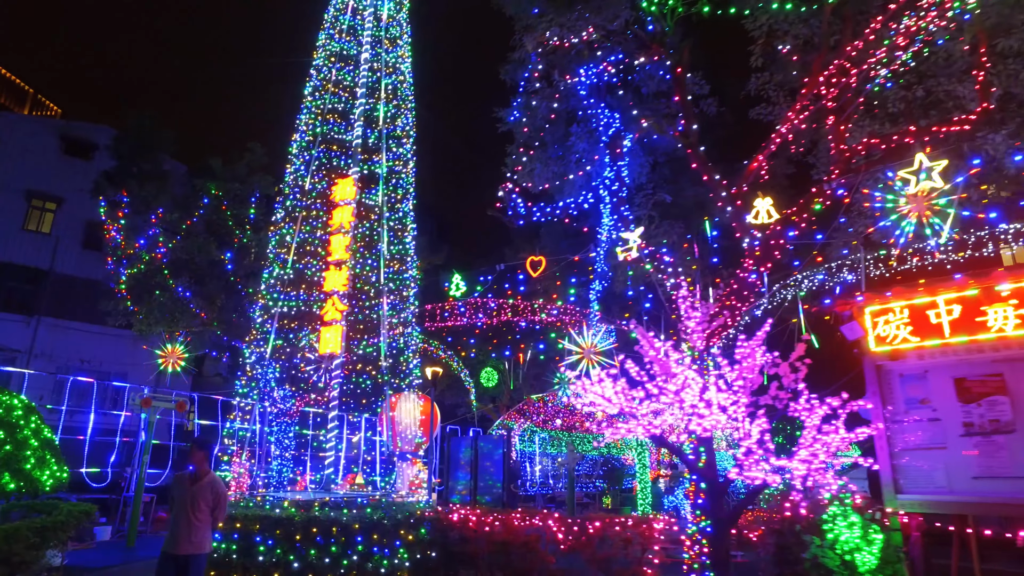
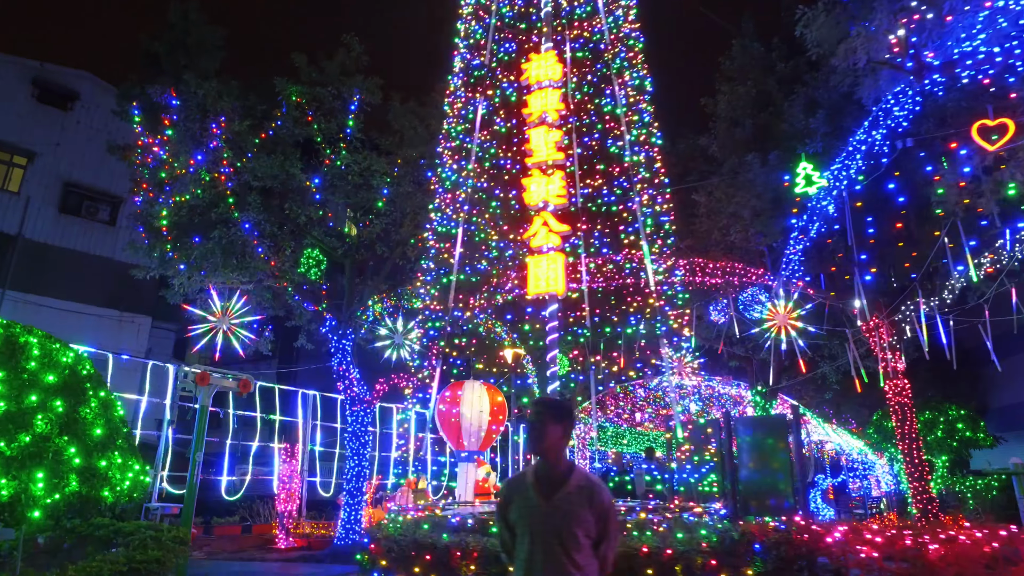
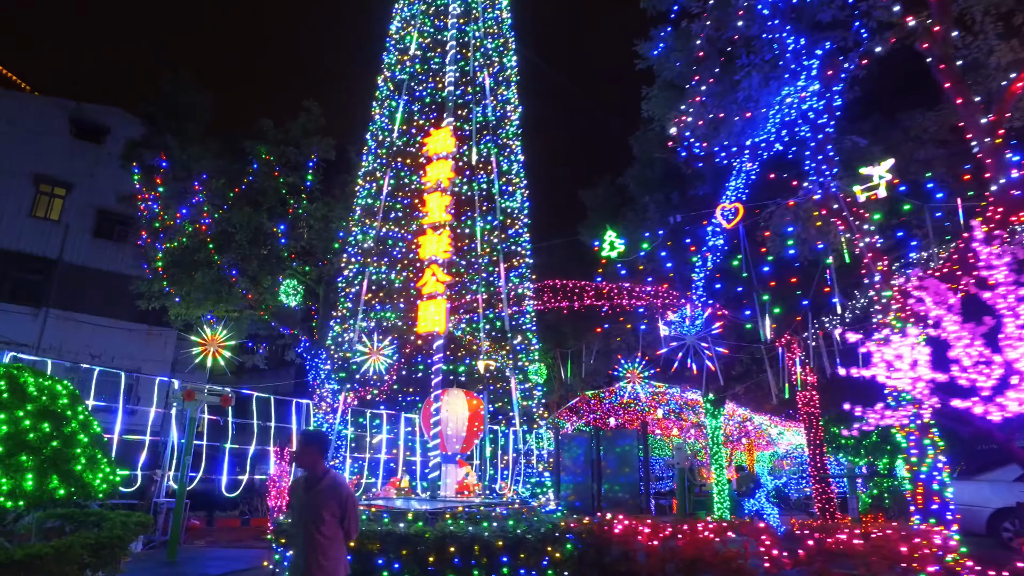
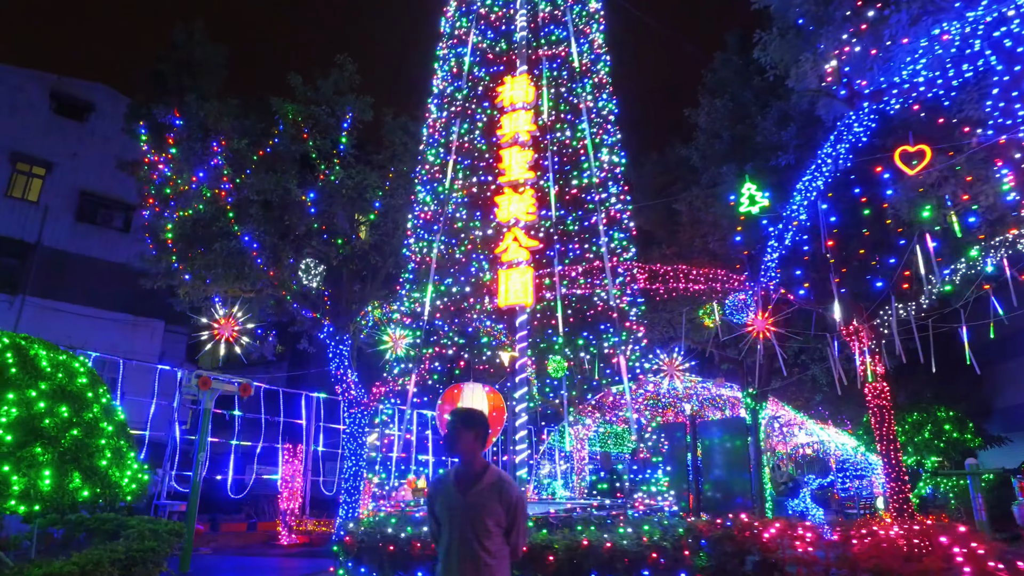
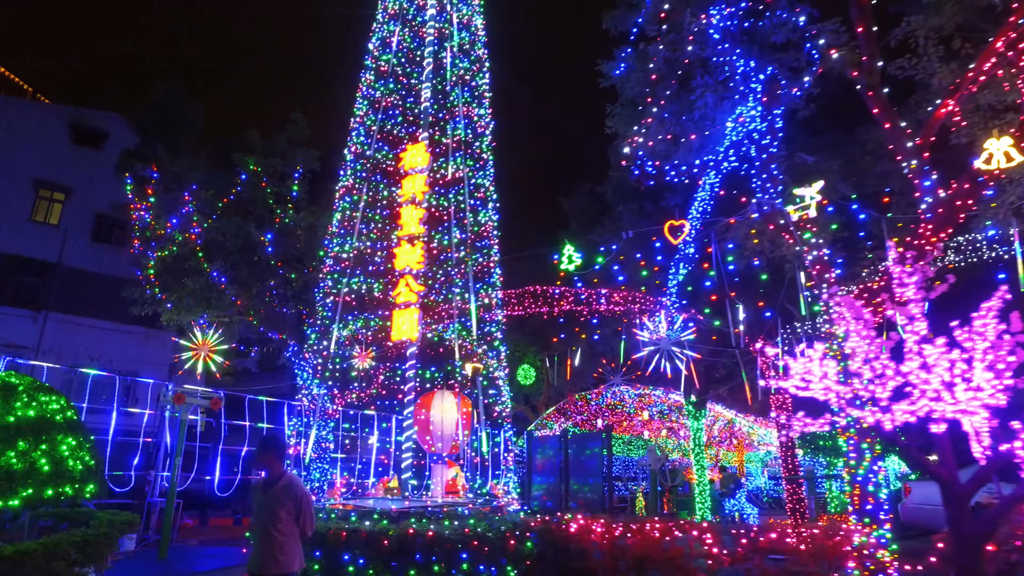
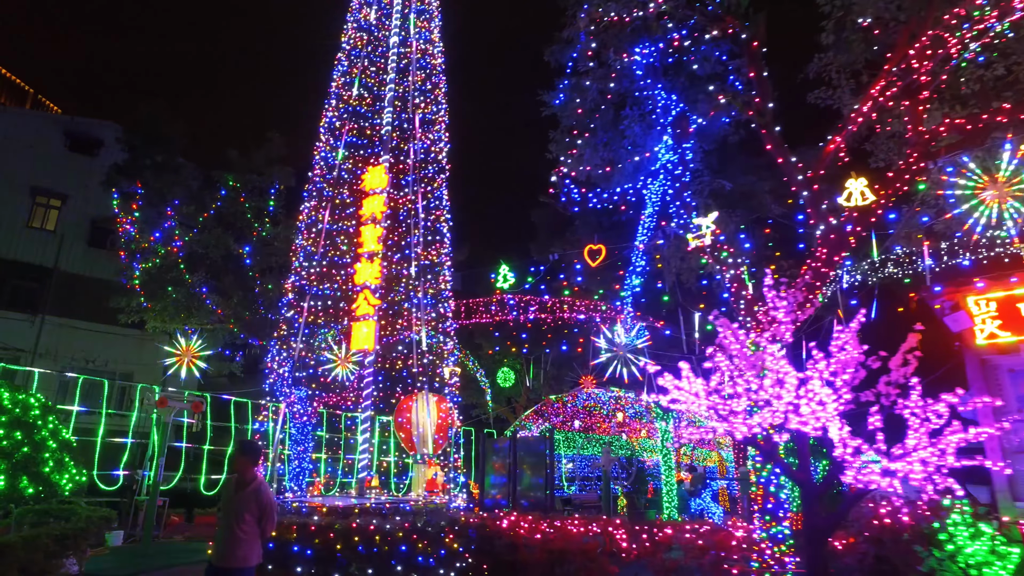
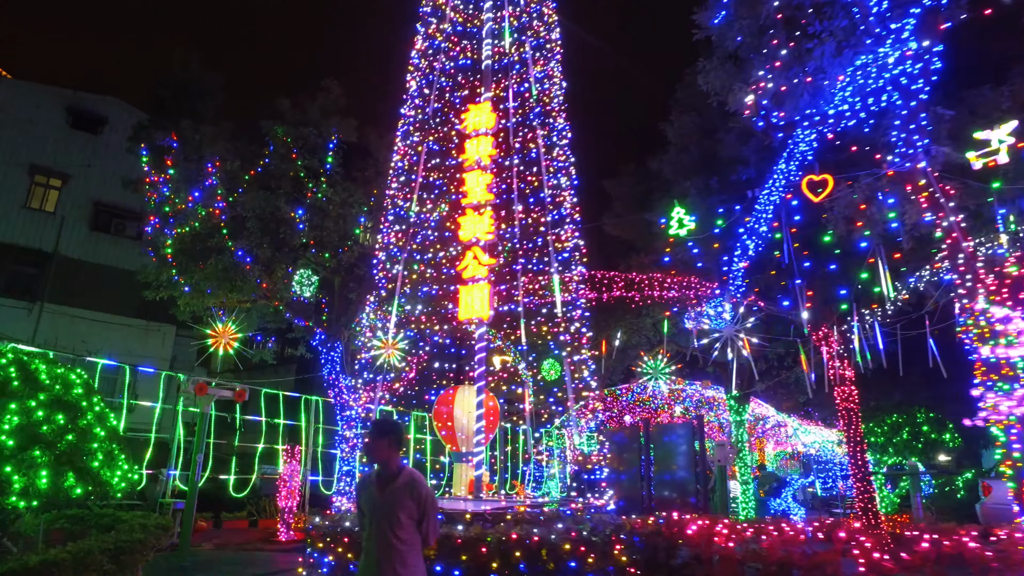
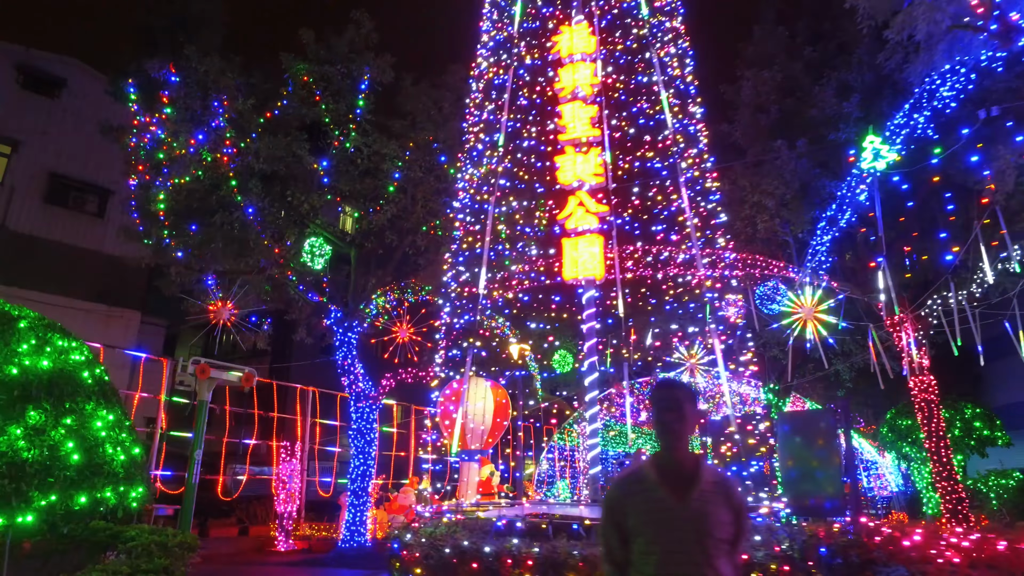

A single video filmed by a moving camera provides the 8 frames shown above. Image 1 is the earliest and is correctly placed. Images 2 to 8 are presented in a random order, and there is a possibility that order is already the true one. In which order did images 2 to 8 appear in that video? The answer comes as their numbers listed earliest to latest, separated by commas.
6, 5, 3, 7, 4, 2, 8
